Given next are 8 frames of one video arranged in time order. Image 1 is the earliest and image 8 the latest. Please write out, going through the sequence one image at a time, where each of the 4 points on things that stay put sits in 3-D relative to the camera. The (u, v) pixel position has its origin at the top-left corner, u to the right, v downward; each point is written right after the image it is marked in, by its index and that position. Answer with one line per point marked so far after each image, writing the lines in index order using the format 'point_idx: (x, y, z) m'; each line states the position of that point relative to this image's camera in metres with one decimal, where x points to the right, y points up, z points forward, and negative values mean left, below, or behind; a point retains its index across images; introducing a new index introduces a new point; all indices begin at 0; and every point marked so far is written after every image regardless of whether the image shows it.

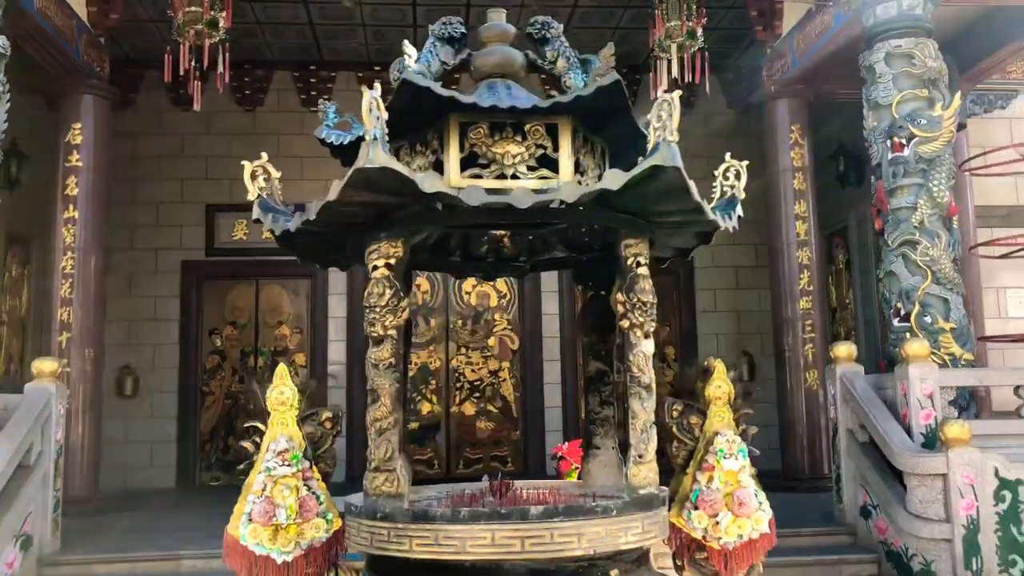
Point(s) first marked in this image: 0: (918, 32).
0: (+2.2, +1.4, +5.1) m
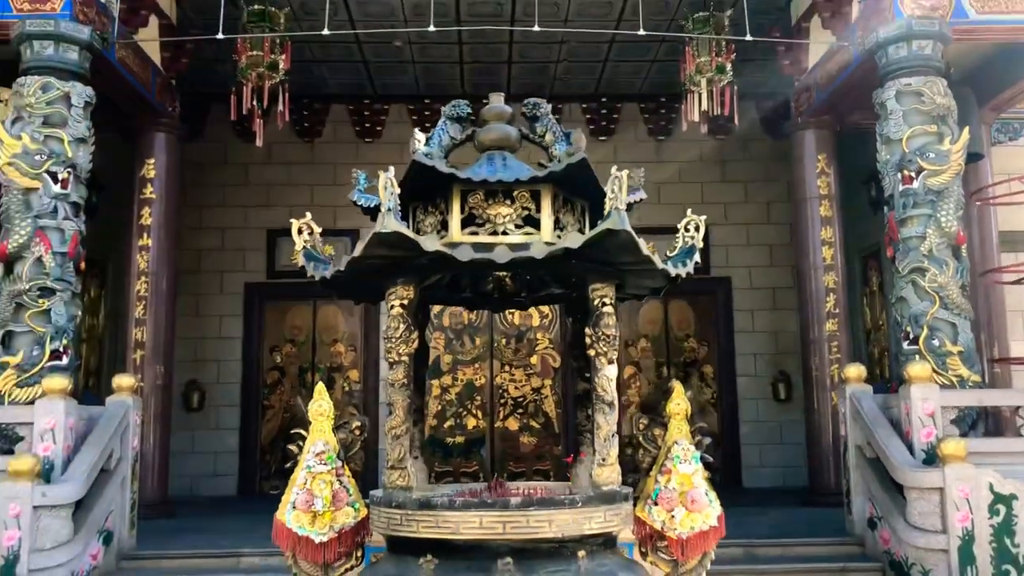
0: (+2.3, +1.2, +5.4) m
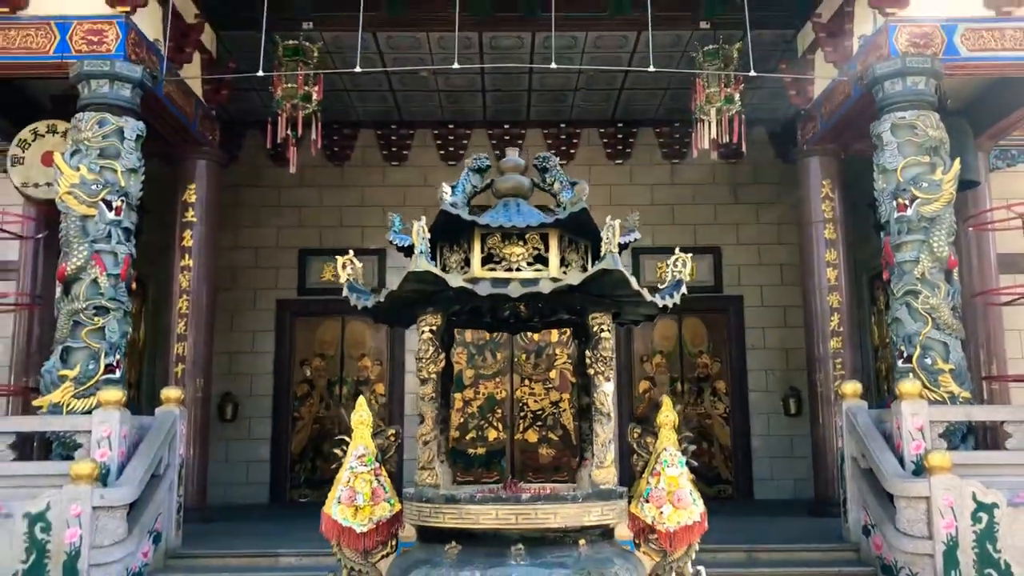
0: (+2.5, +1.1, +5.8) m
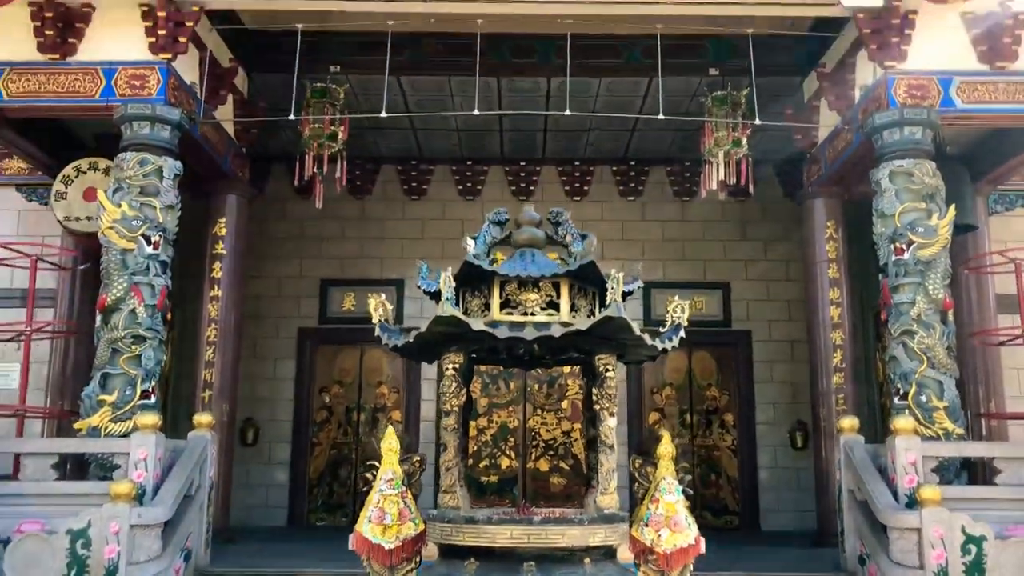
0: (+2.6, +0.9, +6.0) m
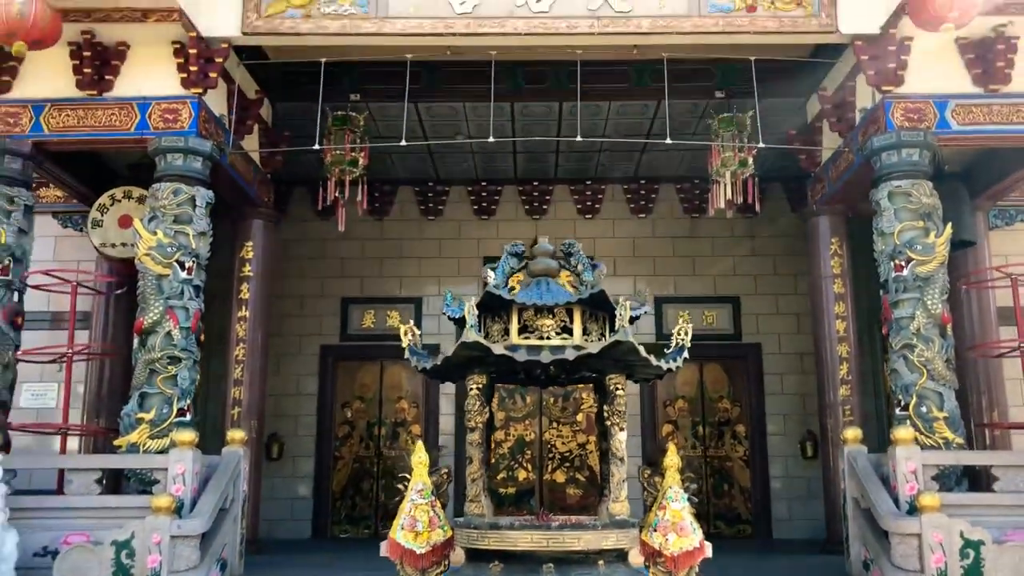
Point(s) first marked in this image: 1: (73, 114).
0: (+2.7, +0.8, +6.3) m
1: (-3.0, +1.2, +6.6) m
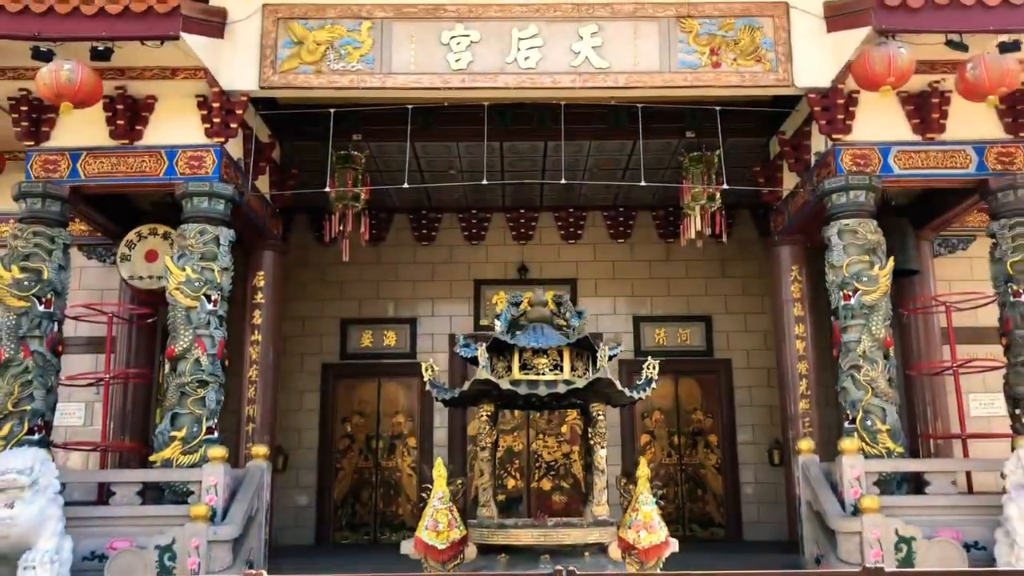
0: (+2.6, +0.6, +7.1) m
1: (-3.1, +1.0, +7.3) m
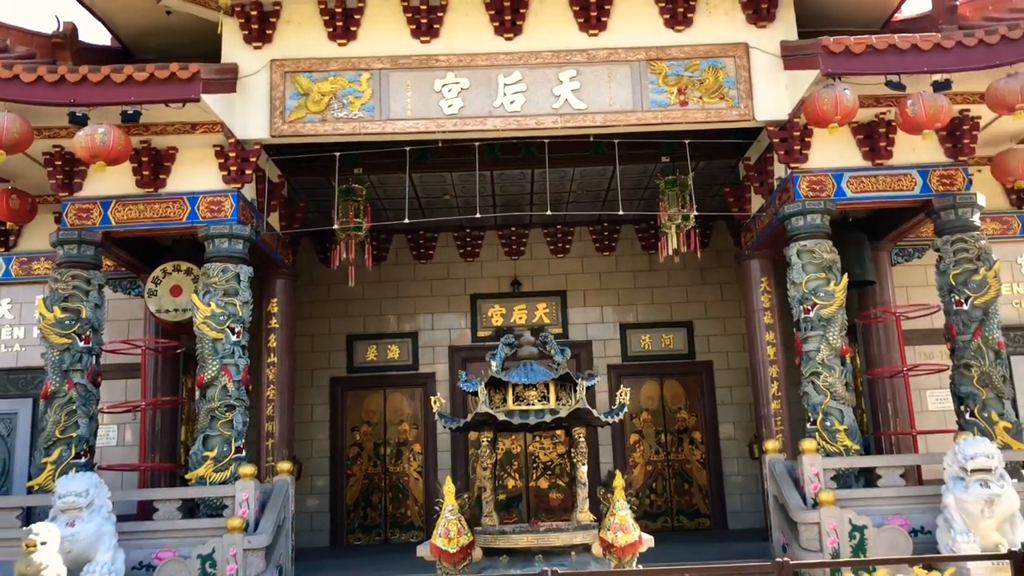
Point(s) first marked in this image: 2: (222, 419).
0: (+2.5, +0.4, +7.9) m
1: (-3.2, +0.7, +8.0) m
2: (-2.3, -1.0, +7.6) m
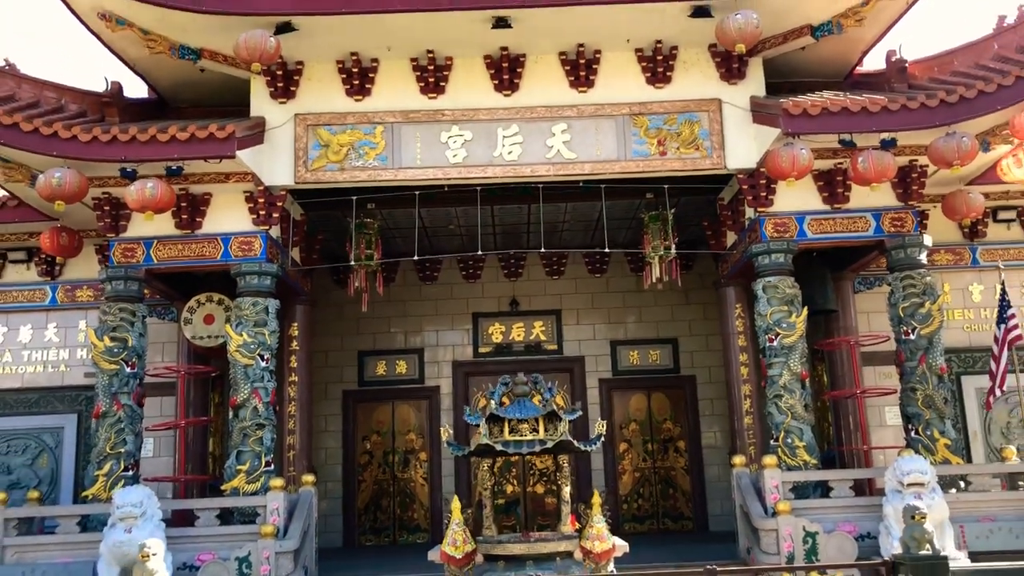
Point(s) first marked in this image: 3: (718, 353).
0: (+2.5, +0.1, +8.9) m
1: (-3.2, +0.4, +9.0) m
2: (-2.3, -1.3, +8.6) m
3: (+2.6, -0.9, +12.3) m
